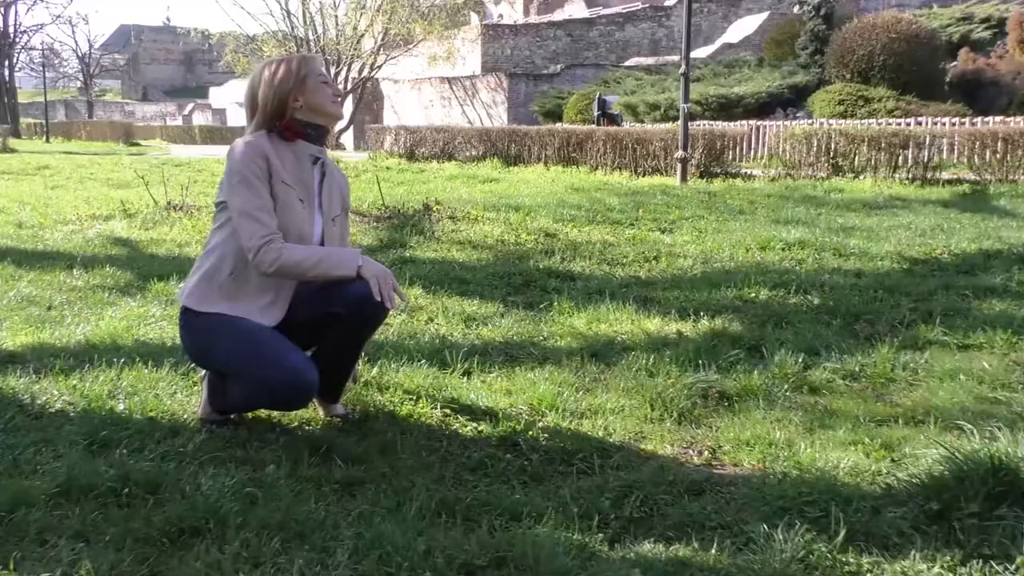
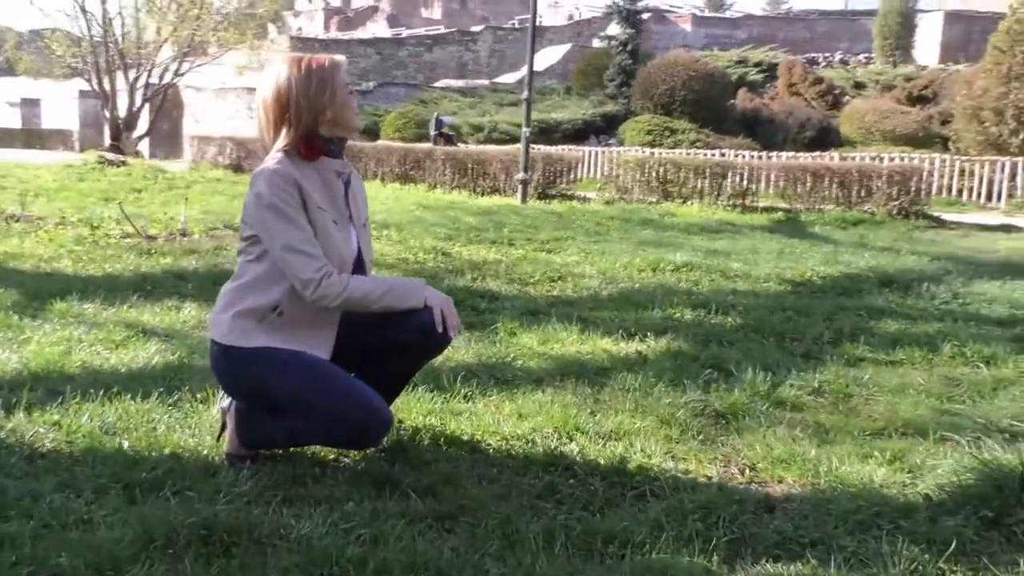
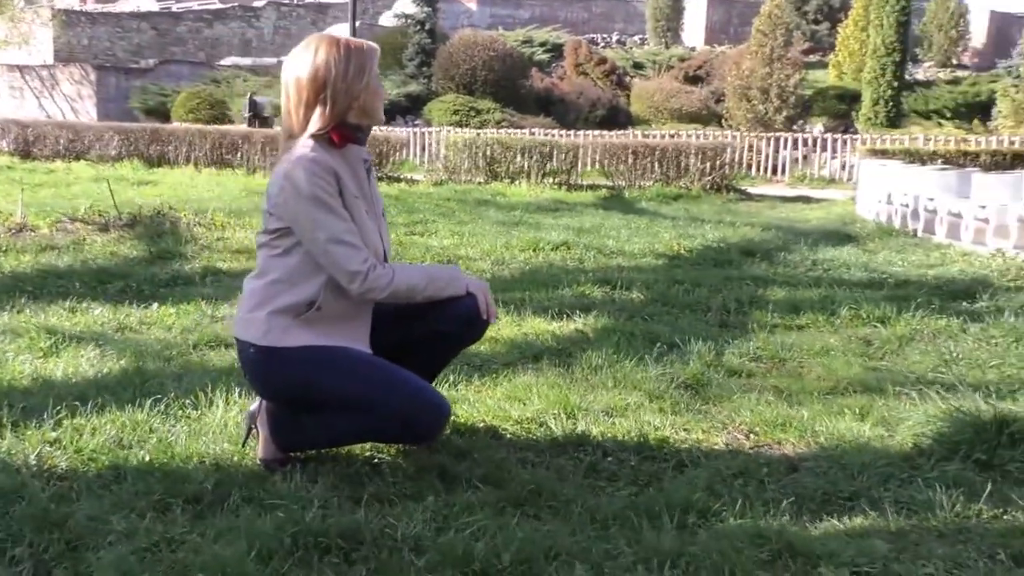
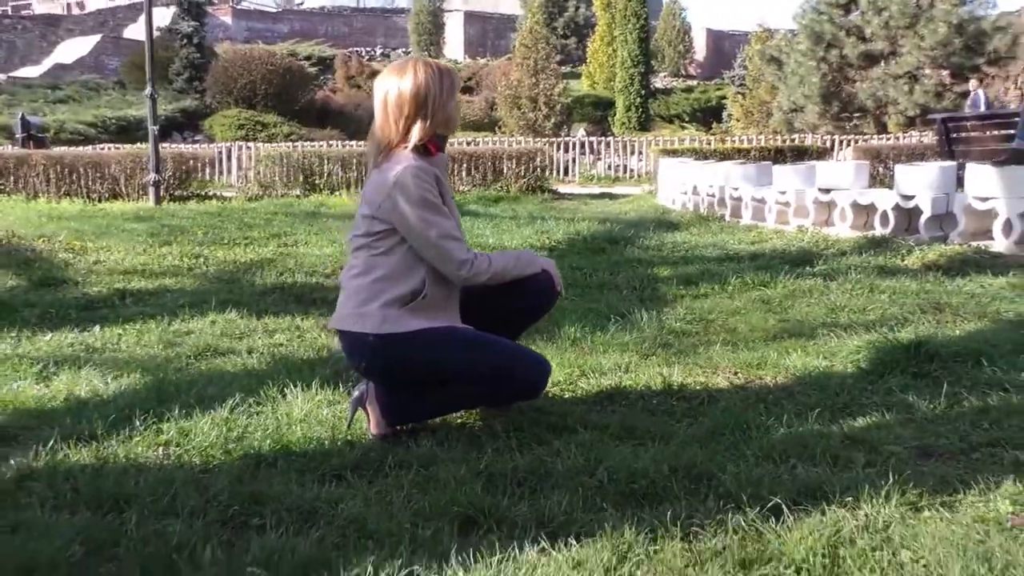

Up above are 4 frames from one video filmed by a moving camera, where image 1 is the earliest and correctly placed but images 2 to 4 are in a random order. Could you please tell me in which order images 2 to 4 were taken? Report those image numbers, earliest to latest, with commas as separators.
2, 3, 4
